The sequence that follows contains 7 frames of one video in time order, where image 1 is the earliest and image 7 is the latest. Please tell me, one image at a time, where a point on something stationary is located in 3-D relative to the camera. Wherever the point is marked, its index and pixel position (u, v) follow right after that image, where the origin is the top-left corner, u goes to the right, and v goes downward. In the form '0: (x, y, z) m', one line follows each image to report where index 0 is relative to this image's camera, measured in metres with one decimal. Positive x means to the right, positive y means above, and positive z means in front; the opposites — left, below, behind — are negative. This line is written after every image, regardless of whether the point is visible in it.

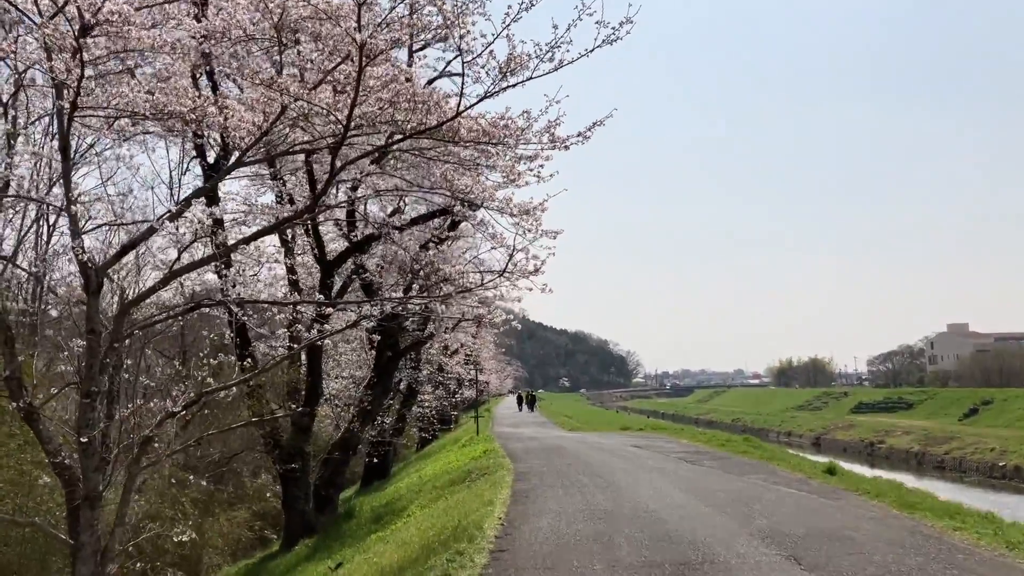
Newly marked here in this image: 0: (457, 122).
0: (-0.5, +1.6, +7.6) m
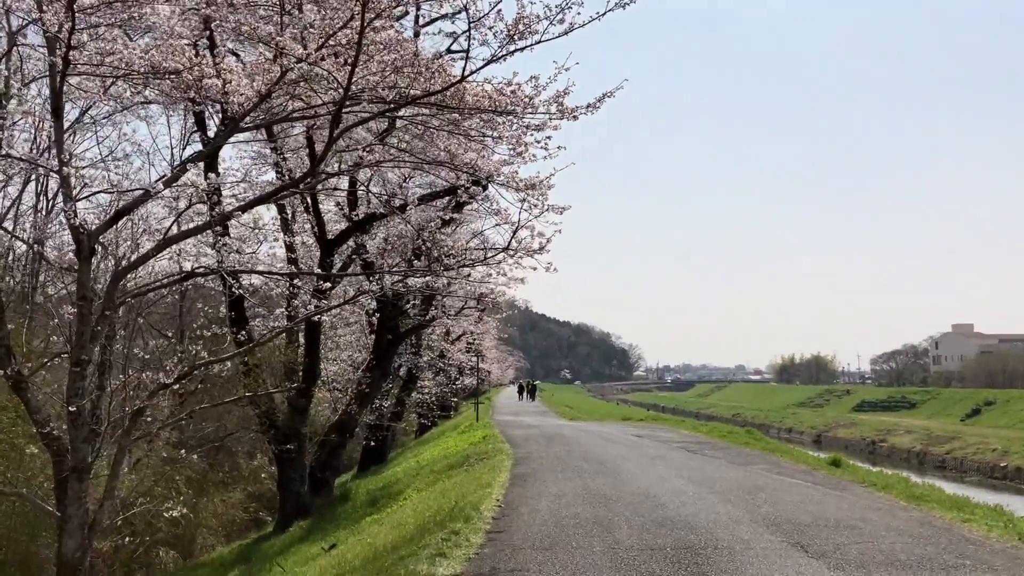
0: (-0.5, +1.9, +7.3) m
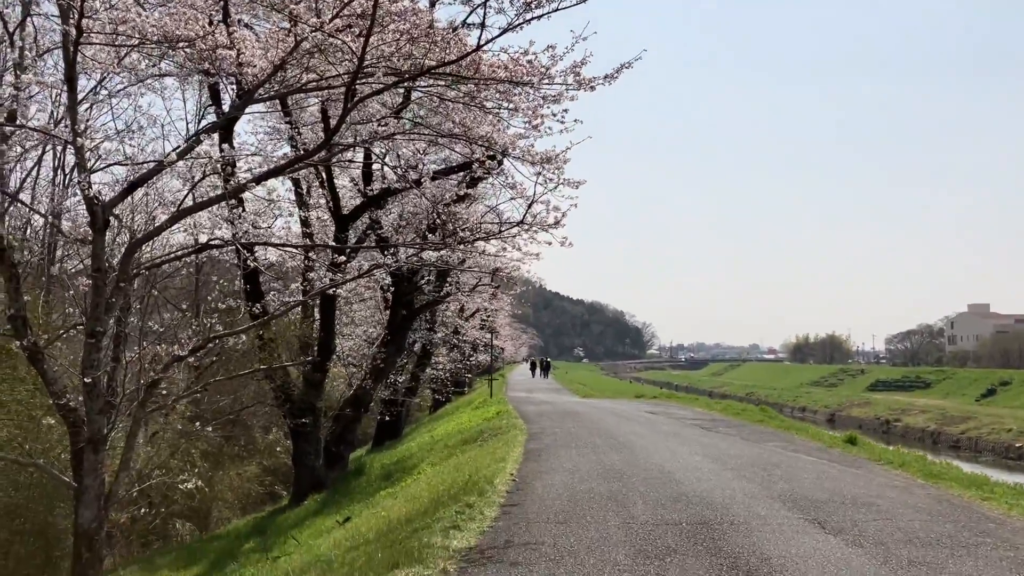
0: (-0.3, +2.1, +7.2) m
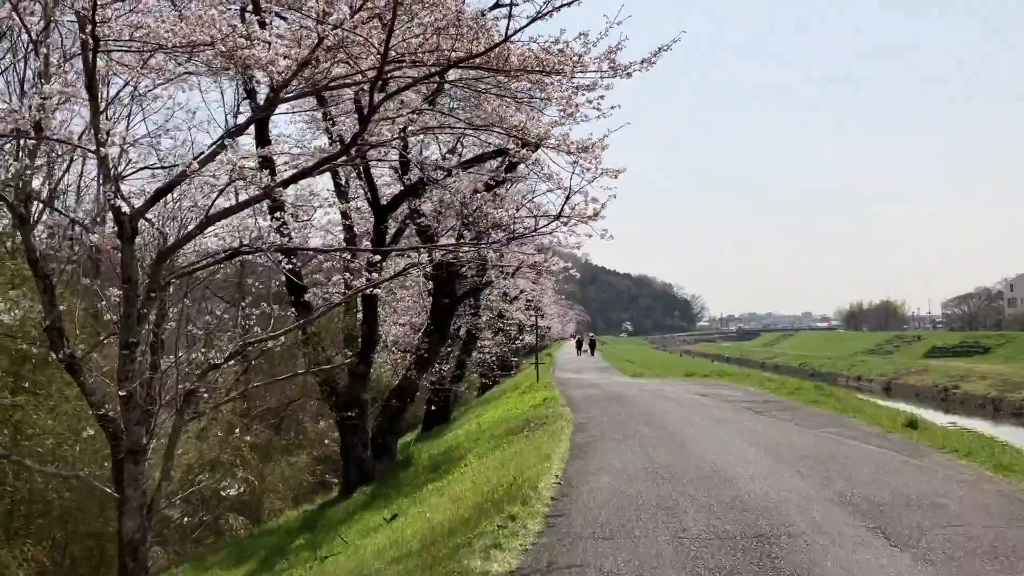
0: (0.0, +2.1, +6.9) m
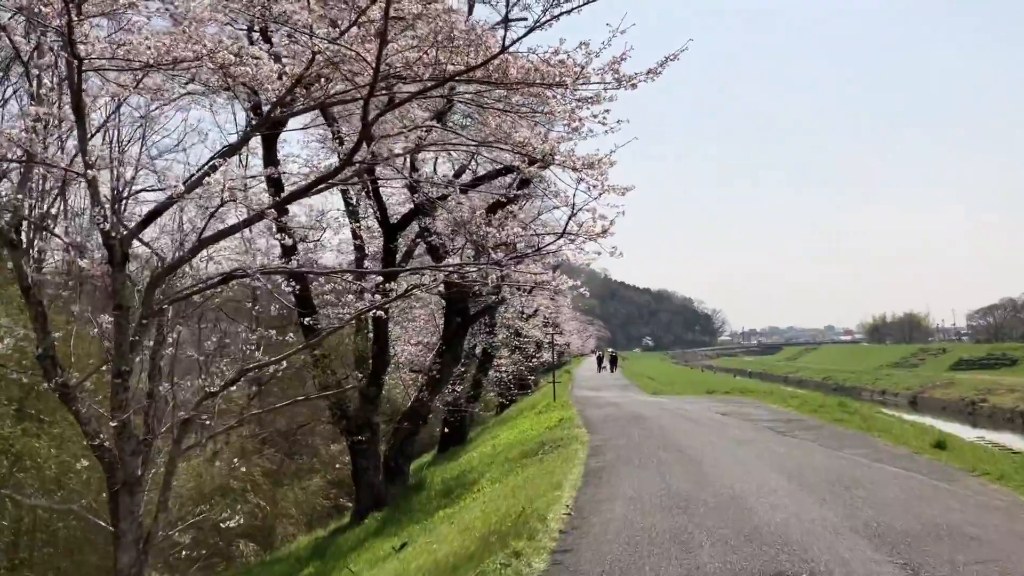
0: (0.0, +1.9, +6.6) m
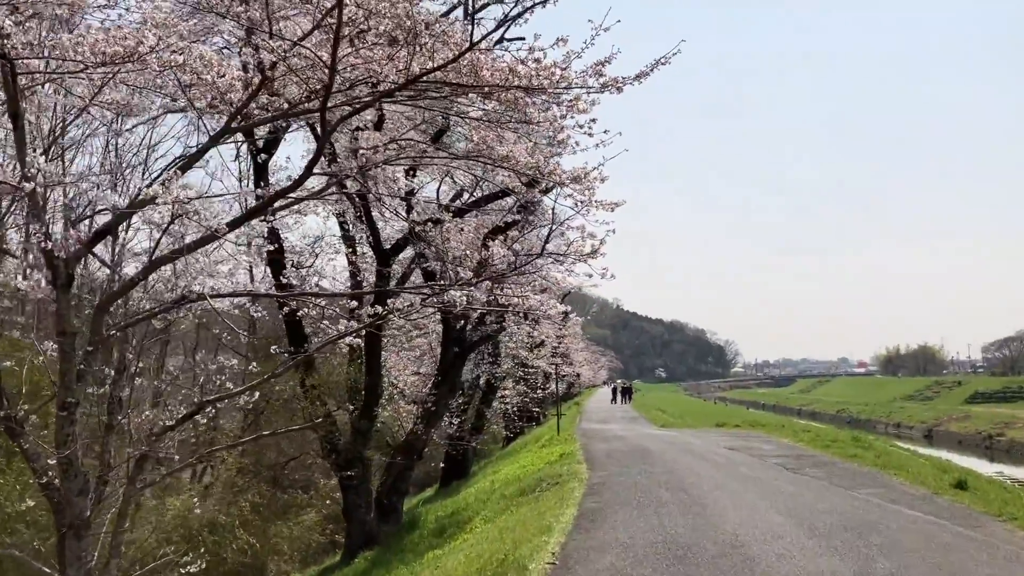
0: (-0.2, +1.7, +6.1) m
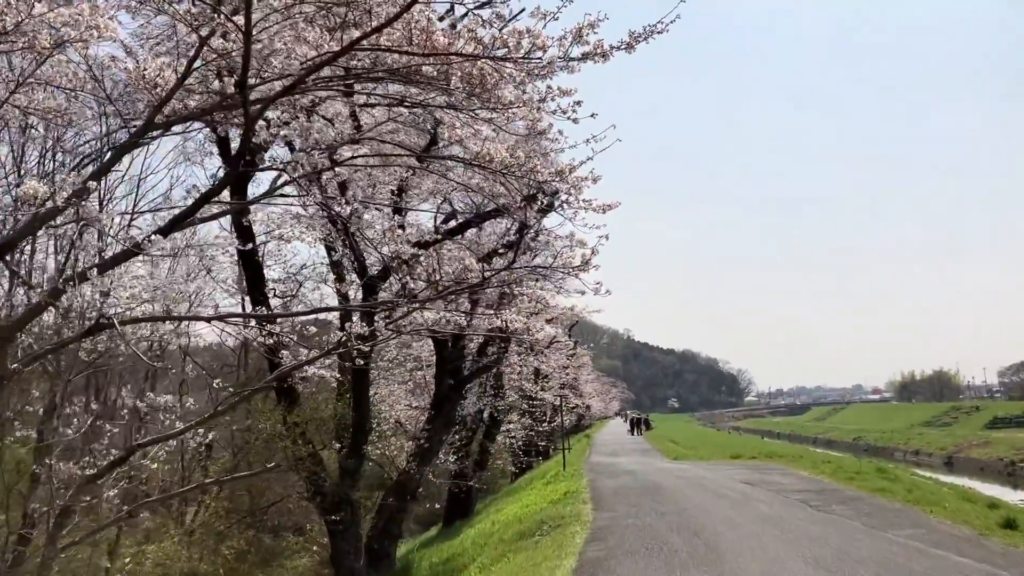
0: (-0.4, +1.6, +5.2) m
